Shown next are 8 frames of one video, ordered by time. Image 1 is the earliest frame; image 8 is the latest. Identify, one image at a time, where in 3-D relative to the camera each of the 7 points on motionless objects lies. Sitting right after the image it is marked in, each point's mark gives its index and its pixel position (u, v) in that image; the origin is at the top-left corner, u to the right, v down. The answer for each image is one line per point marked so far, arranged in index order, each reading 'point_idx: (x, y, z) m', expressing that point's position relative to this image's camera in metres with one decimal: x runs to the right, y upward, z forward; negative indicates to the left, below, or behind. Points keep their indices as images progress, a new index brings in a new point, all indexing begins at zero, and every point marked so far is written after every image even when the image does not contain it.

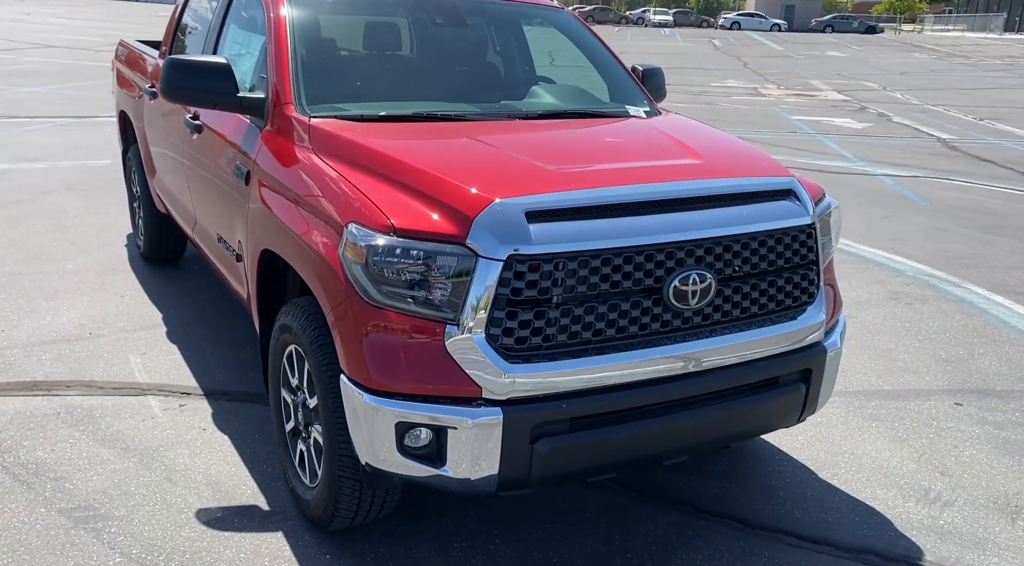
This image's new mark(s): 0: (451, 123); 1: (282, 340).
0: (-0.2, +0.6, +3.1) m
1: (-0.8, -0.2, +2.8) m
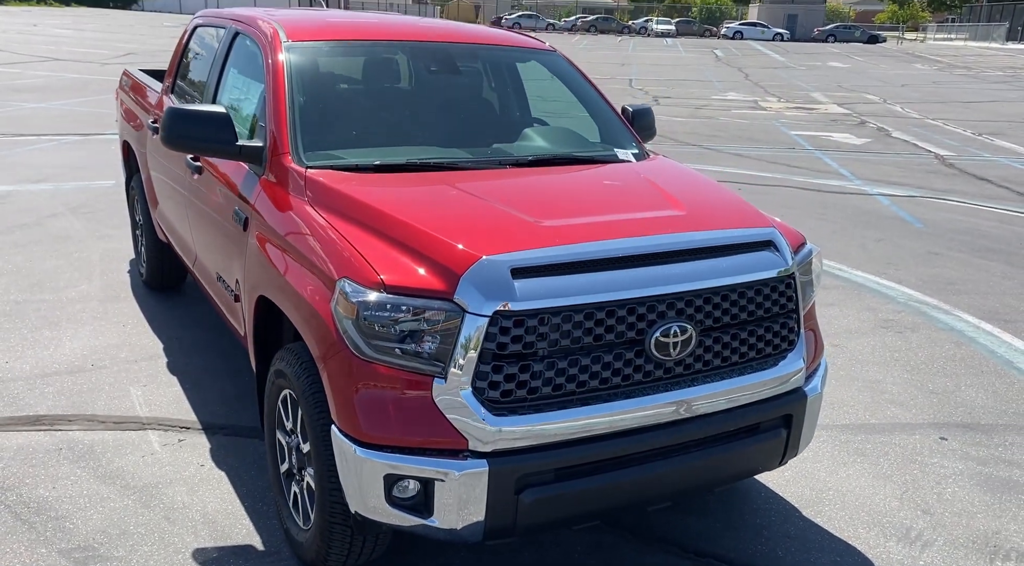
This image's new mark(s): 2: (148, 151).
0: (-0.3, +0.5, +3.2) m
1: (-0.8, -0.4, +2.9) m
2: (-2.3, +0.8, +5.1) m
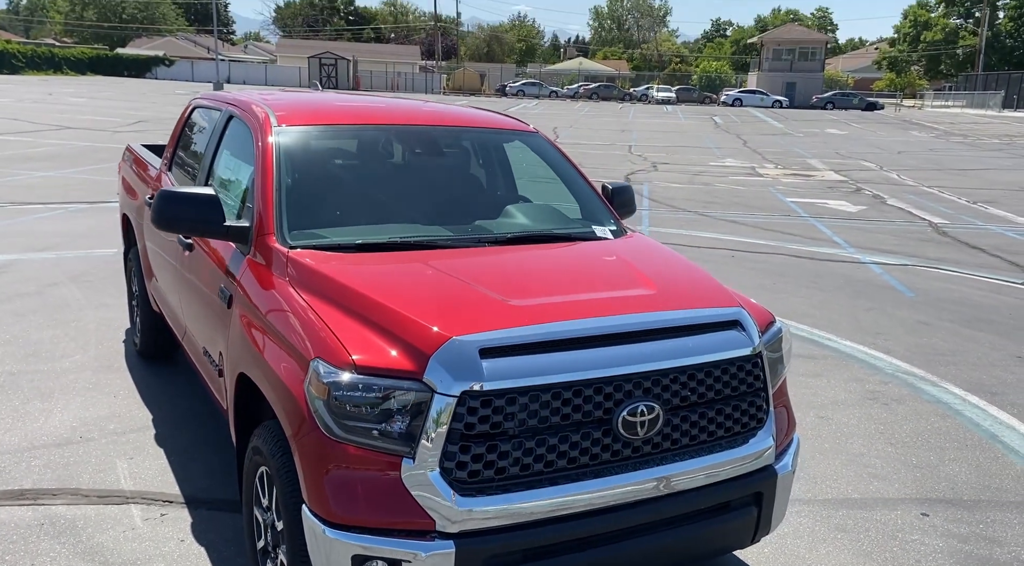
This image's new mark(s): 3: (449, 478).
0: (-0.4, +0.1, +3.3) m
1: (-0.9, -0.7, +3.0) m
2: (-2.4, +0.4, +5.2) m
3: (-0.2, -0.6, +2.4) m
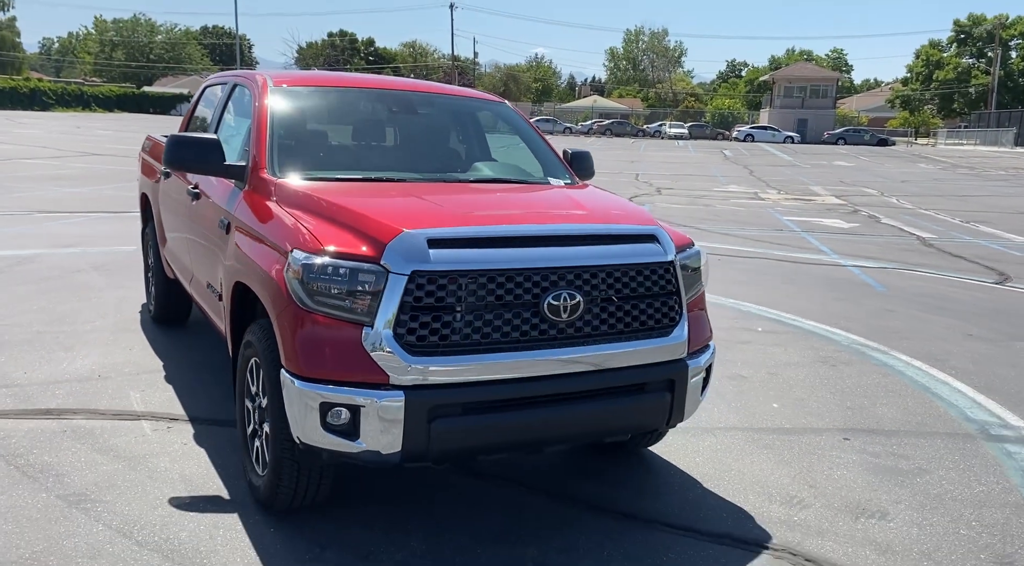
0: (-0.6, +0.5, +3.9) m
1: (-1.1, -0.3, +3.5) m
2: (-2.5, +0.6, +5.9) m
3: (-0.4, -0.2, +2.9) m
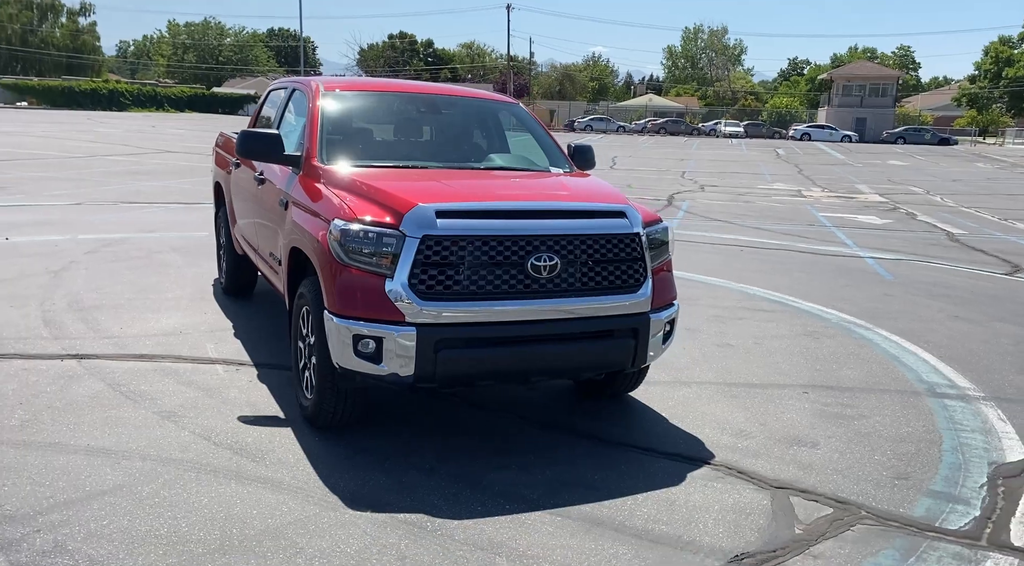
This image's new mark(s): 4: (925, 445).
0: (-0.5, +0.7, +4.8) m
1: (-1.2, -0.1, +4.4) m
2: (-2.4, +0.8, +6.9) m
3: (-0.5, 0.0, +3.8) m
4: (+2.2, -0.8, +4.3) m
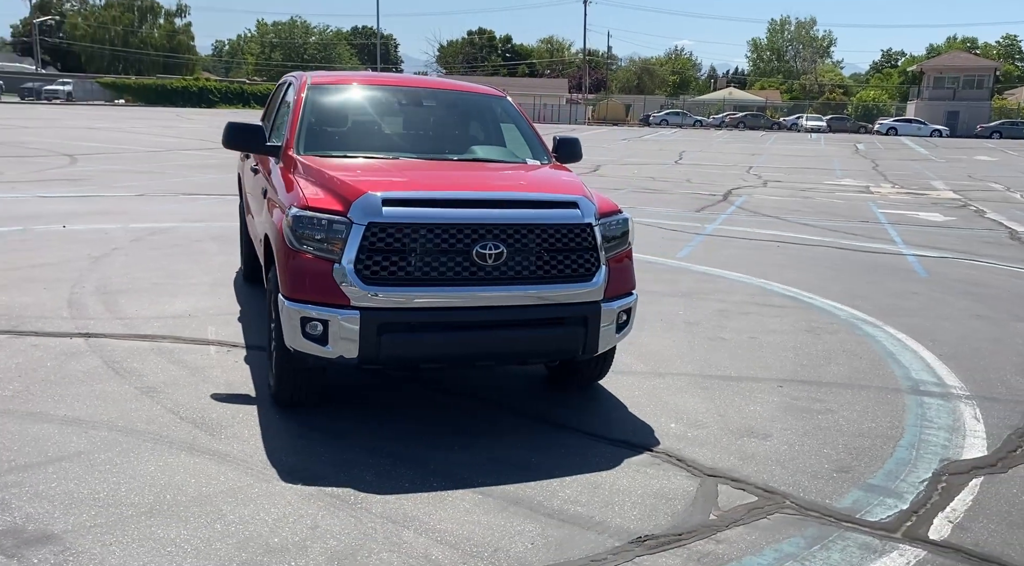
0: (-0.7, +0.7, +4.9) m
1: (-1.4, 0.0, +4.6) m
2: (-2.3, +0.9, +7.2) m
3: (-0.7, 0.0, +4.0) m
4: (+1.9, -0.8, +4.2) m
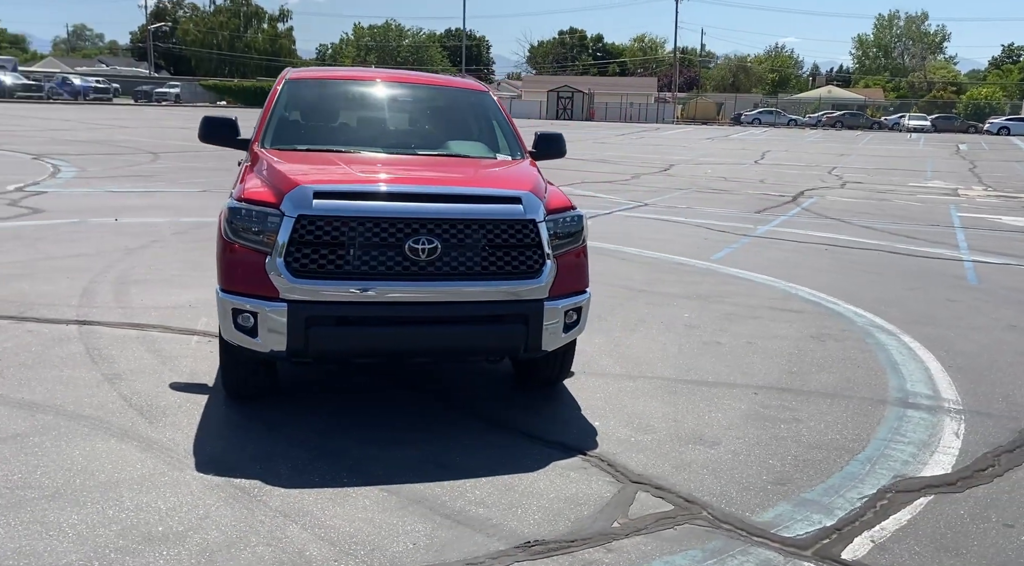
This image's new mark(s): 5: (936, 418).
0: (-1.0, +0.8, +4.9) m
1: (-1.7, 0.0, +4.7) m
2: (-2.3, +1.0, +7.3) m
3: (-1.1, +0.1, +4.0) m
4: (+1.6, -0.8, +3.9) m
5: (+2.3, -0.7, +4.4) m
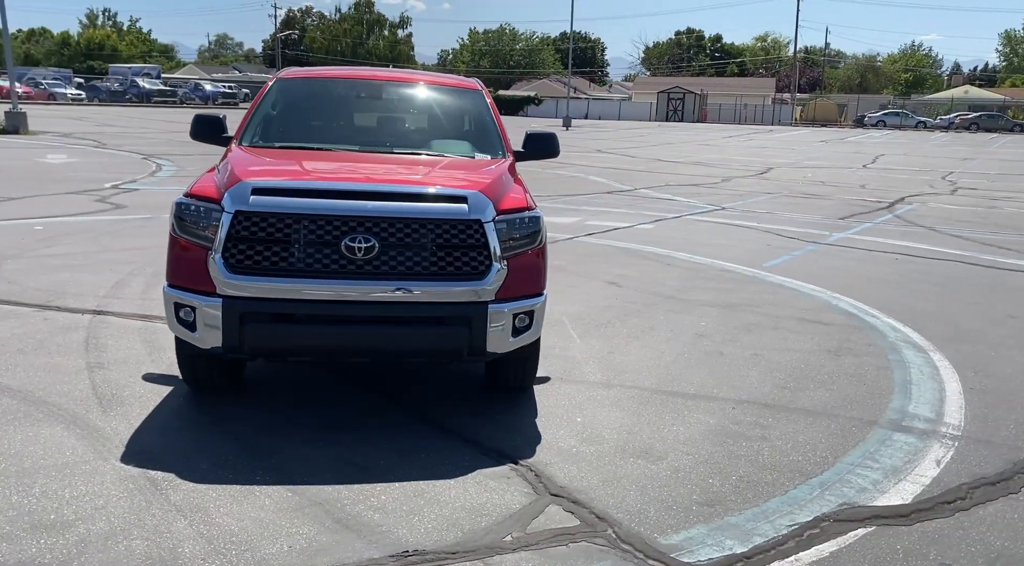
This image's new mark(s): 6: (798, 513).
0: (-1.1, +0.8, +4.9) m
1: (-1.9, 0.0, +4.8) m
2: (-2.1, +1.0, +7.5) m
3: (-1.4, +0.1, +4.0) m
4: (+1.2, -0.9, +3.6) m
5: (+2.0, -0.8, +3.9) m
6: (+1.1, -0.9, +3.3) m
